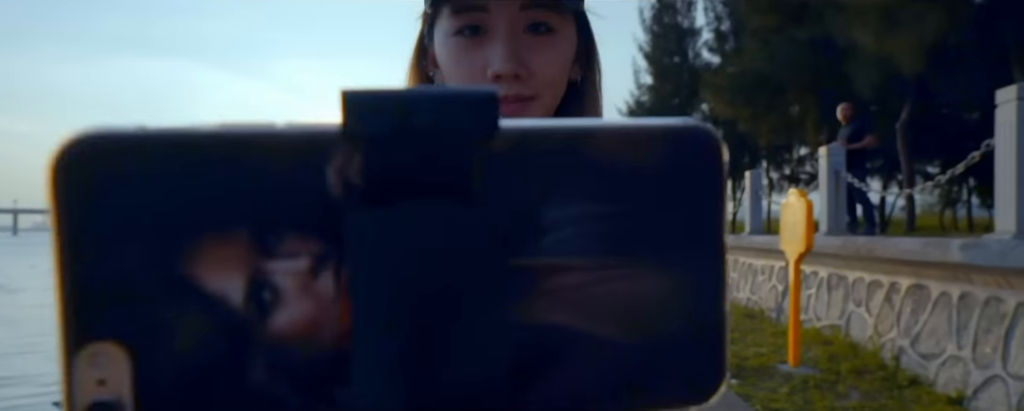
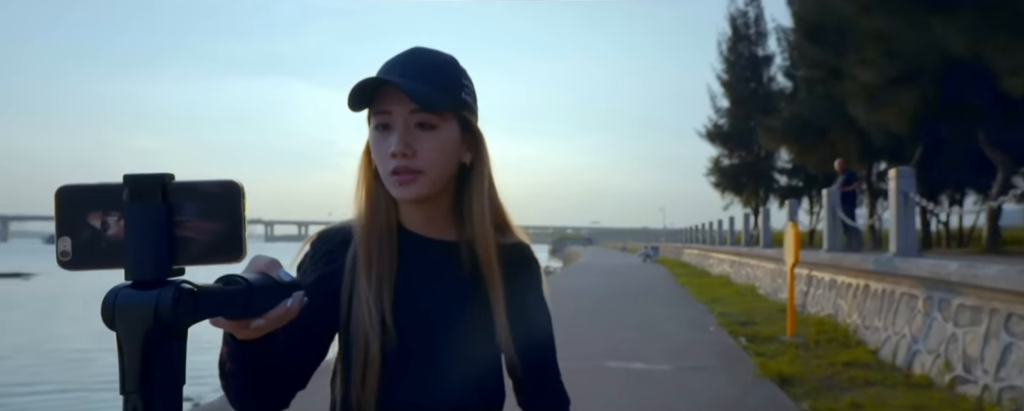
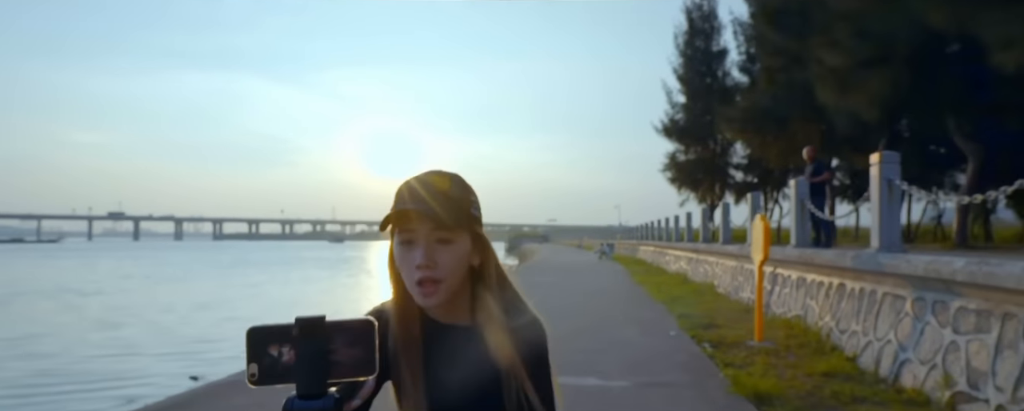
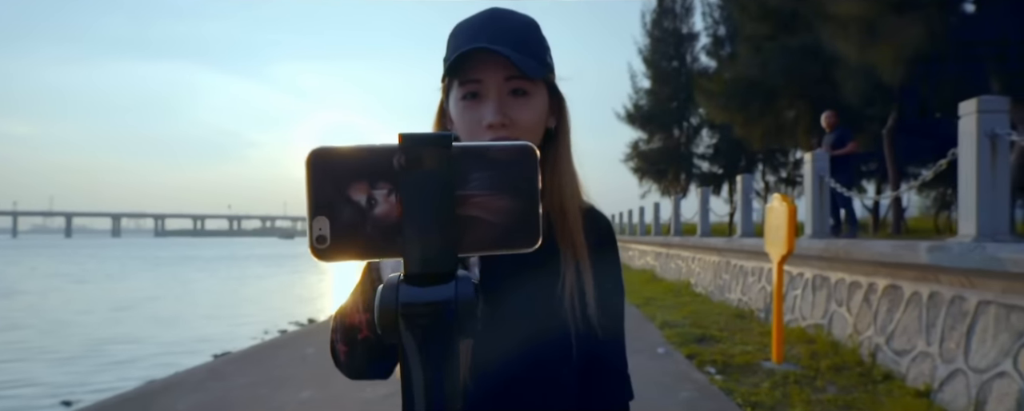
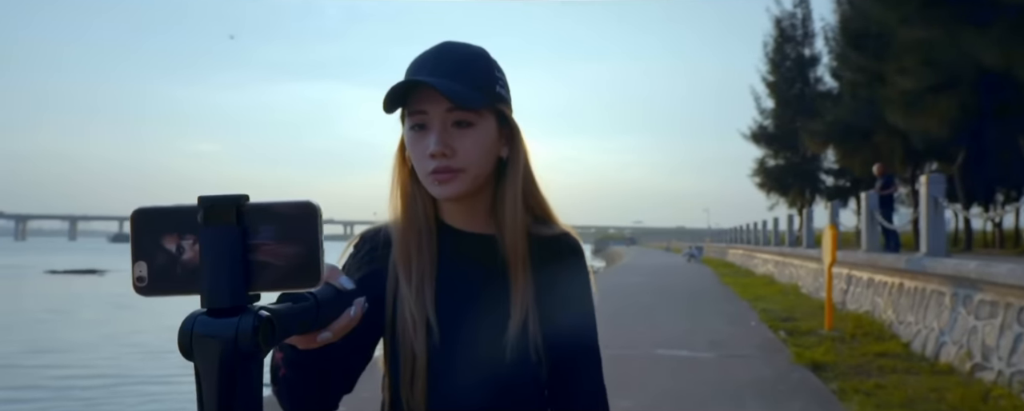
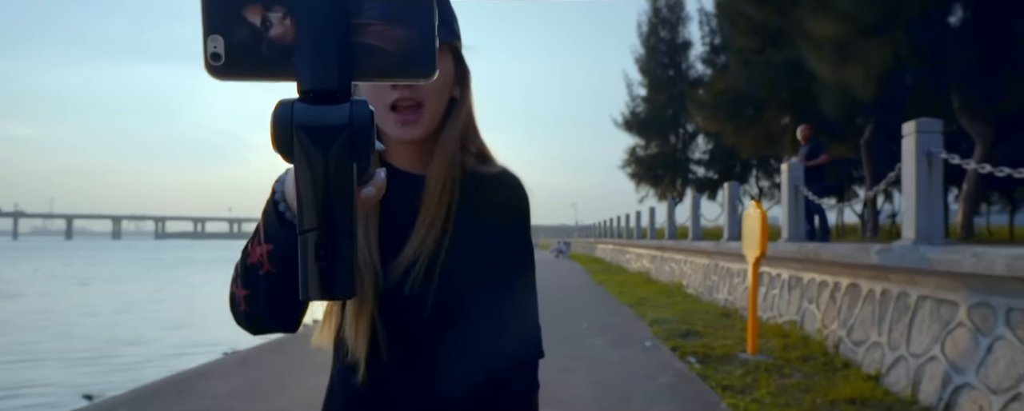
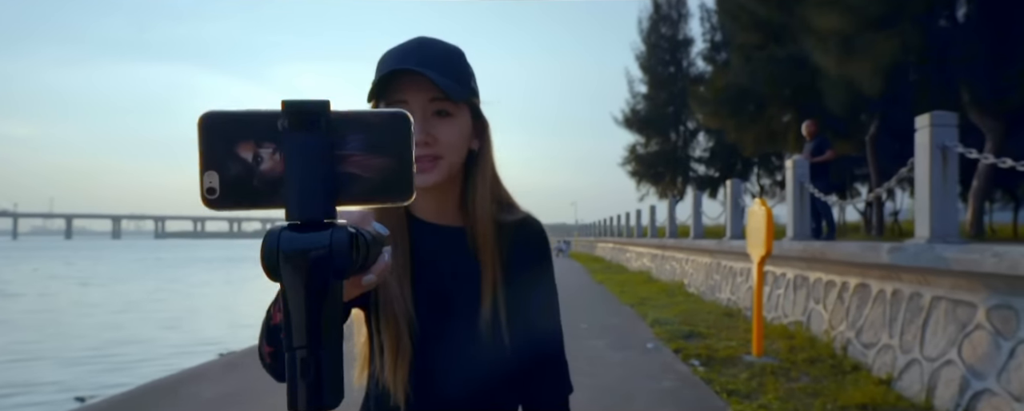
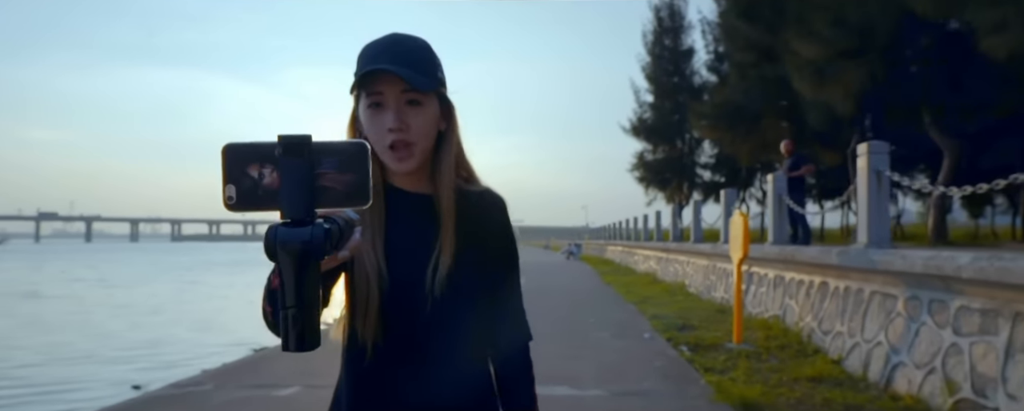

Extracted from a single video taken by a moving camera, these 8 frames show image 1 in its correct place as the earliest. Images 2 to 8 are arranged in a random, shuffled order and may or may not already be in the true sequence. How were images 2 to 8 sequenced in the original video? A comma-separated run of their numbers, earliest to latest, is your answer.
4, 7, 6, 8, 3, 2, 5
